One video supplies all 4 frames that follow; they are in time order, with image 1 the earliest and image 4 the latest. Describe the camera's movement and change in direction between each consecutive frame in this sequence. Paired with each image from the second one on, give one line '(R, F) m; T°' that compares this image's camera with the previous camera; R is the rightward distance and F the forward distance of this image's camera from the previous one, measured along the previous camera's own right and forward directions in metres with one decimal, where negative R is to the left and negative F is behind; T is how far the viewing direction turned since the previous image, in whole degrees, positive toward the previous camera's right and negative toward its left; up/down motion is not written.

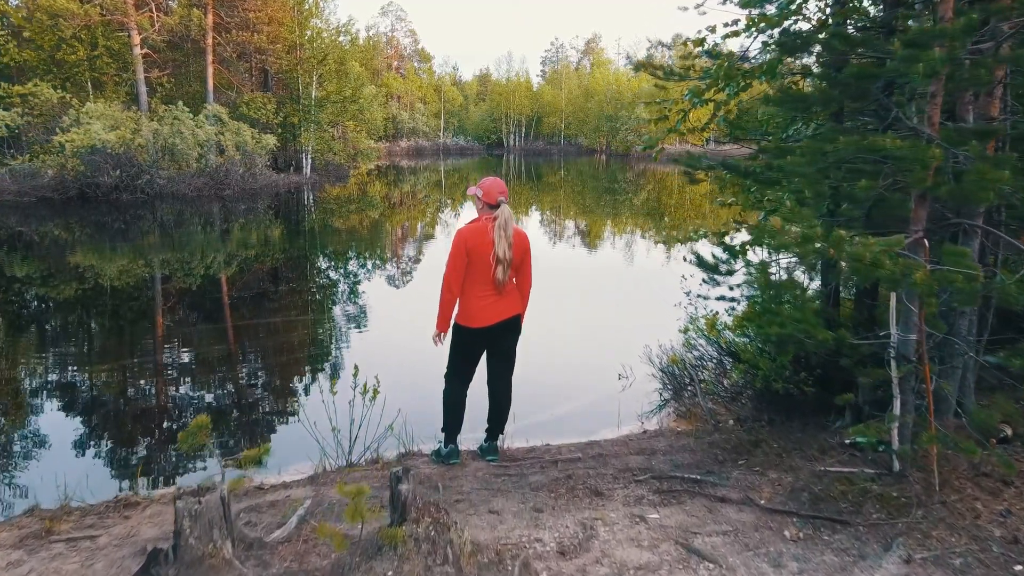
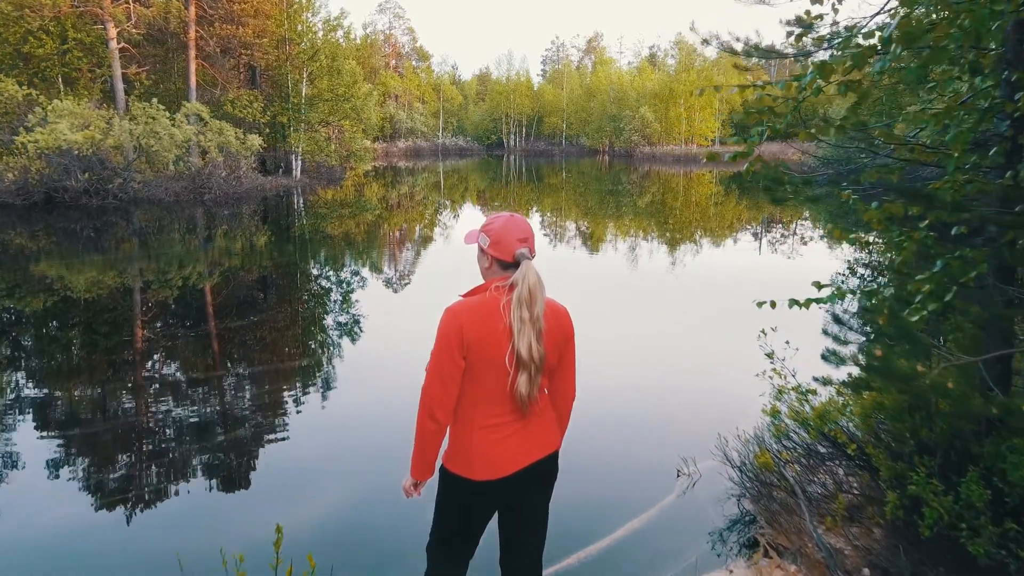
(-0.1, +1.0) m; 0°
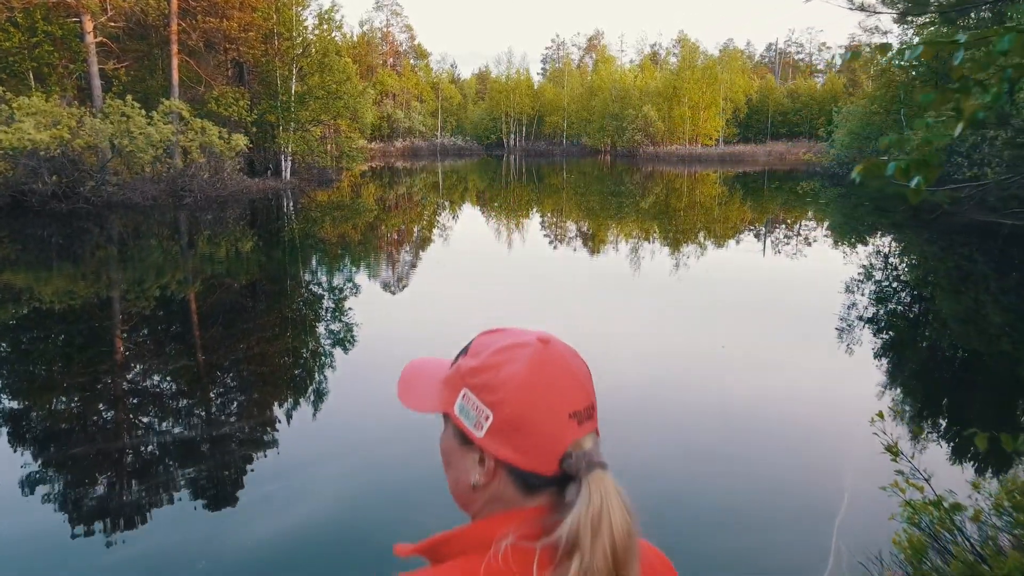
(0.0, +0.8) m; 0°
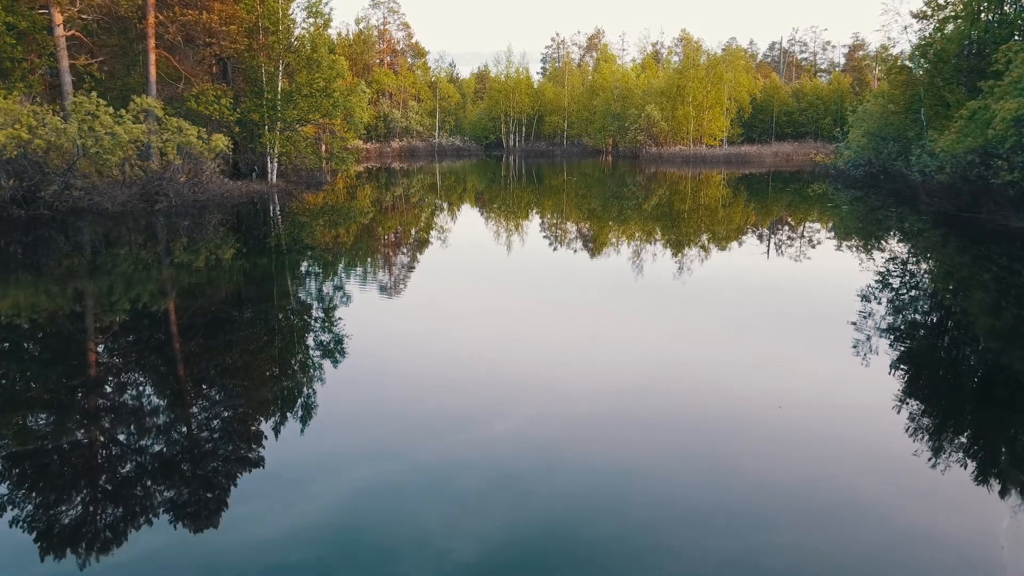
(0.0, +0.9) m; 0°
